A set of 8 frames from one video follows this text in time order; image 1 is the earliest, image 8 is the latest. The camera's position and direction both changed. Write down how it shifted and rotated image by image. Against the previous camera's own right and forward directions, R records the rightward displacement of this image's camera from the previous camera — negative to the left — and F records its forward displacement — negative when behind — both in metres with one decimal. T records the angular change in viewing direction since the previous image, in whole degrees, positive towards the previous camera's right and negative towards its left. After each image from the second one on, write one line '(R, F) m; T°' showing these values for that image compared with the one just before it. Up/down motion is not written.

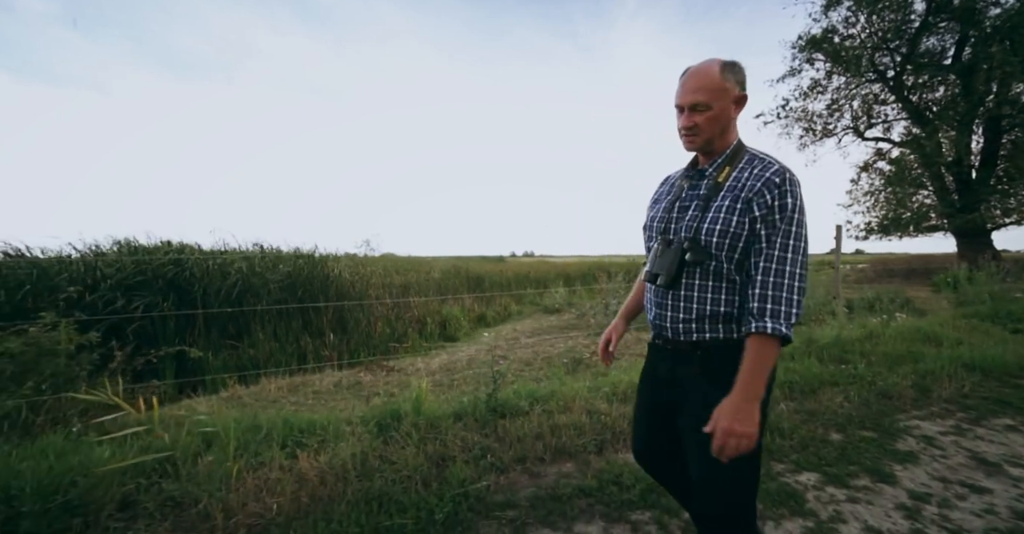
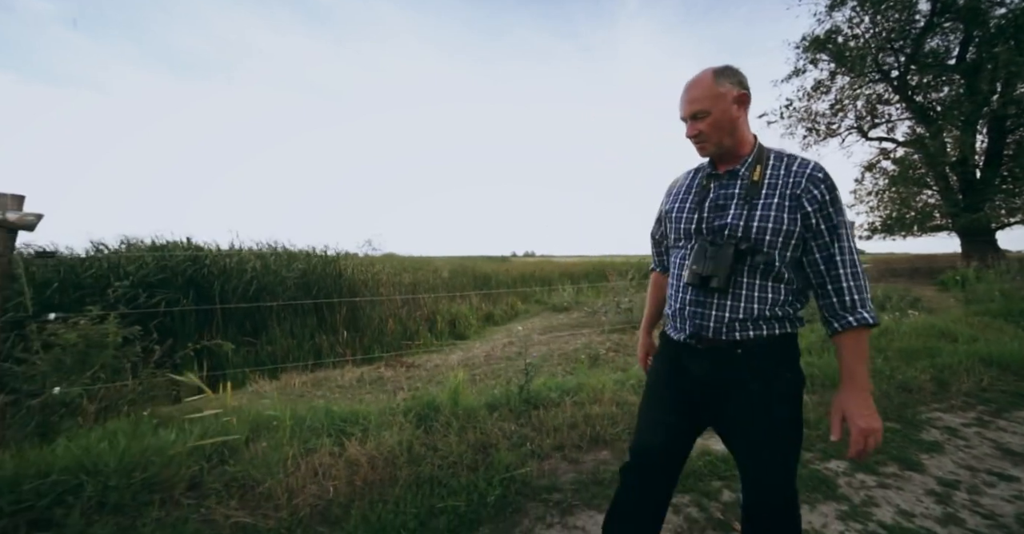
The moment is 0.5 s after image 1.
(-0.3, -0.1) m; 0°
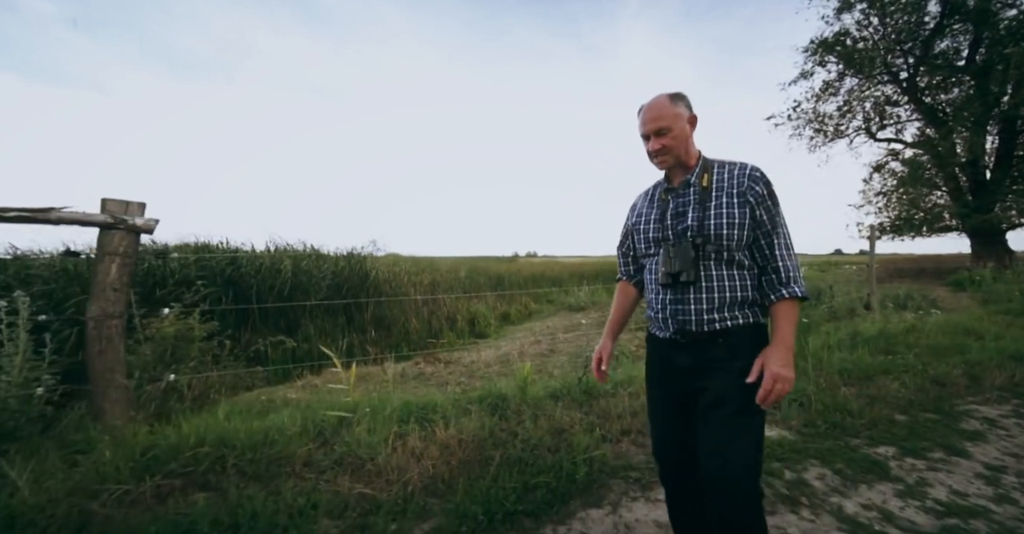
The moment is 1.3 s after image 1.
(-0.5, -0.3) m; 0°
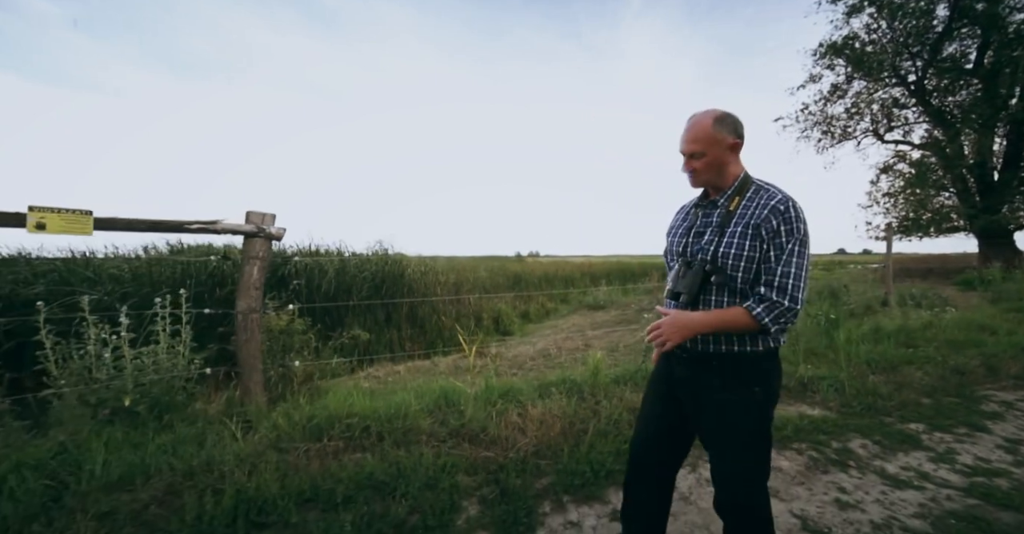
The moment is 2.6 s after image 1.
(-0.7, -0.6) m; 0°
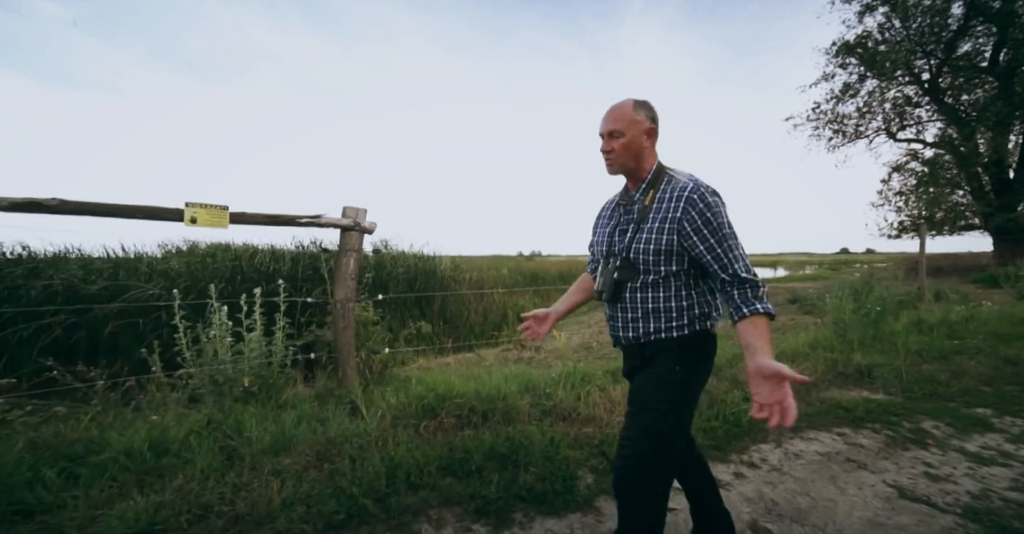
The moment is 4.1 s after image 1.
(-0.7, -0.2) m; -1°
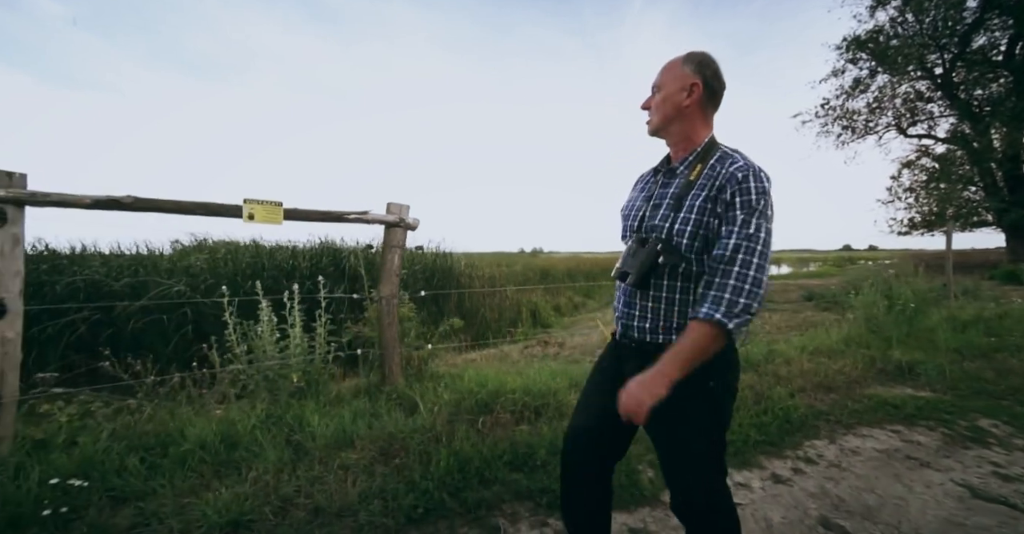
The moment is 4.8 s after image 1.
(-0.4, 0.0) m; 0°
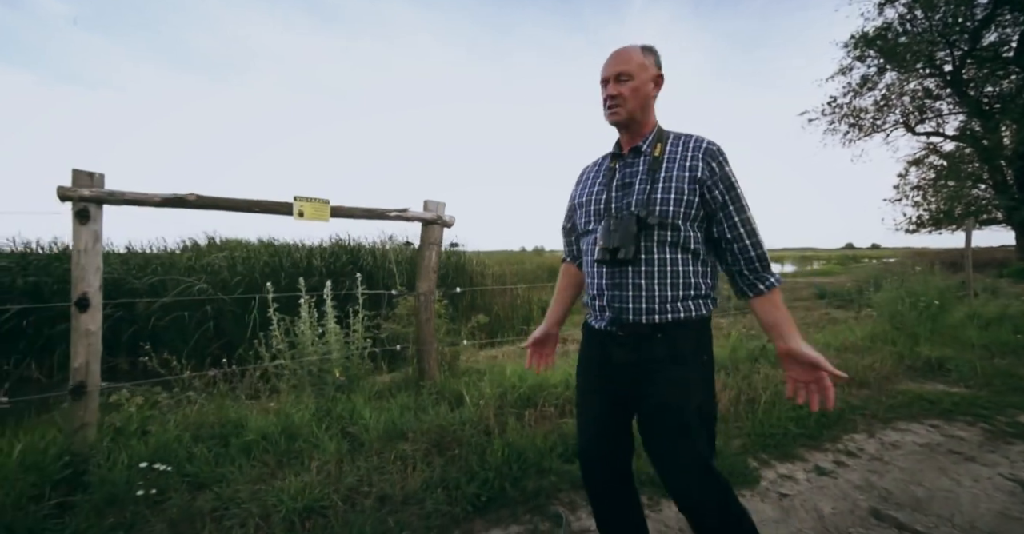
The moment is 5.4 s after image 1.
(-0.3, -0.1) m; 0°
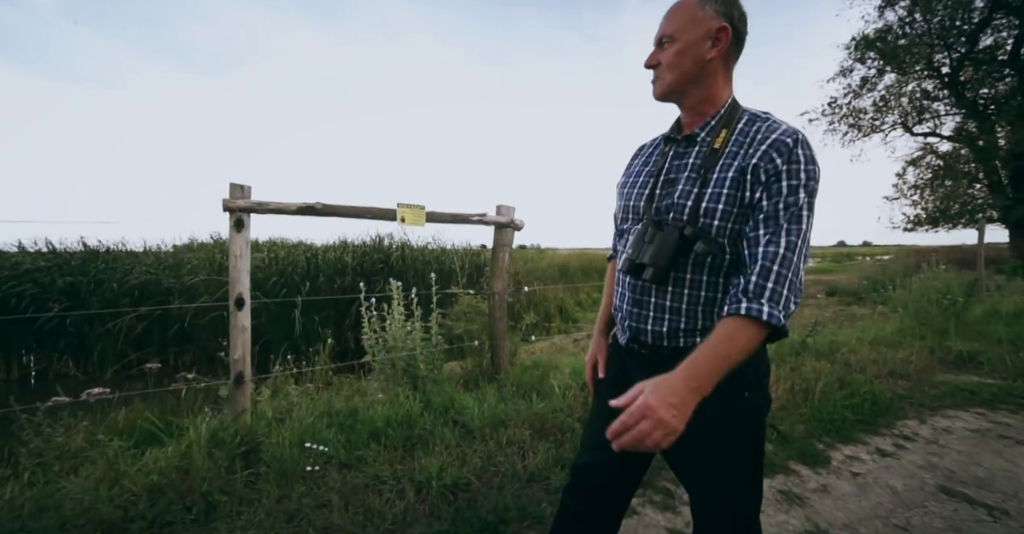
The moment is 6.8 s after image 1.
(-0.7, -0.3) m; +1°
